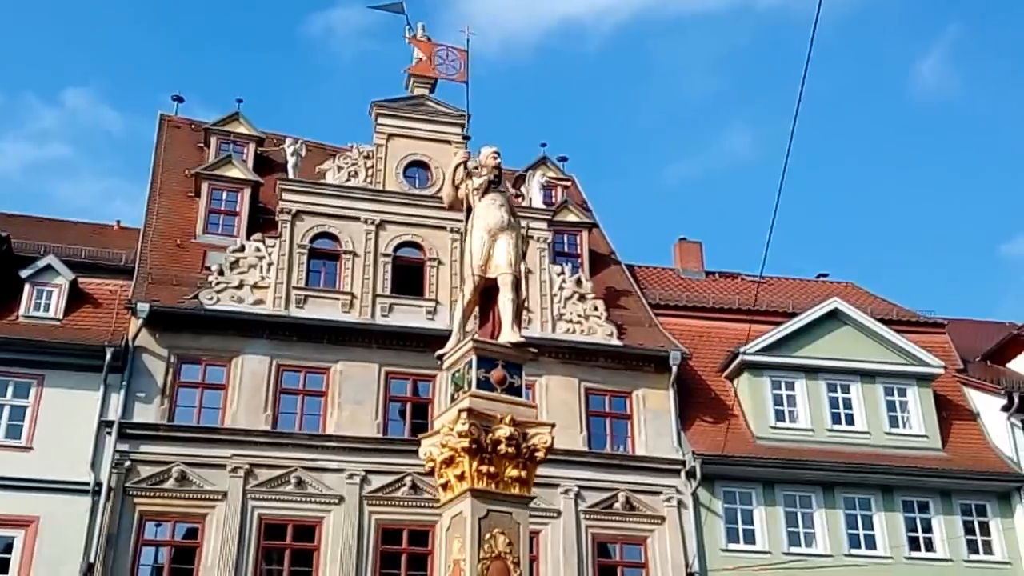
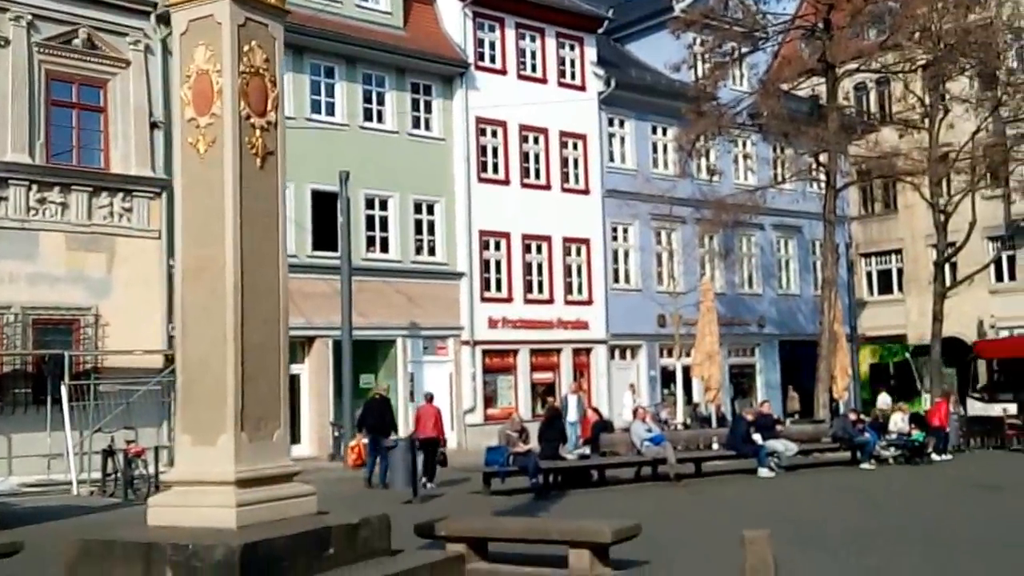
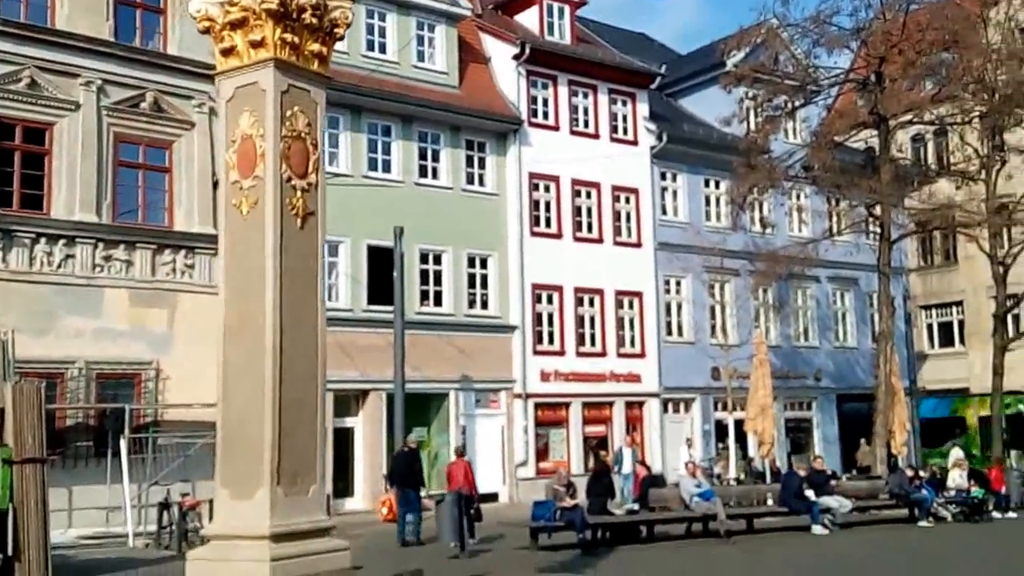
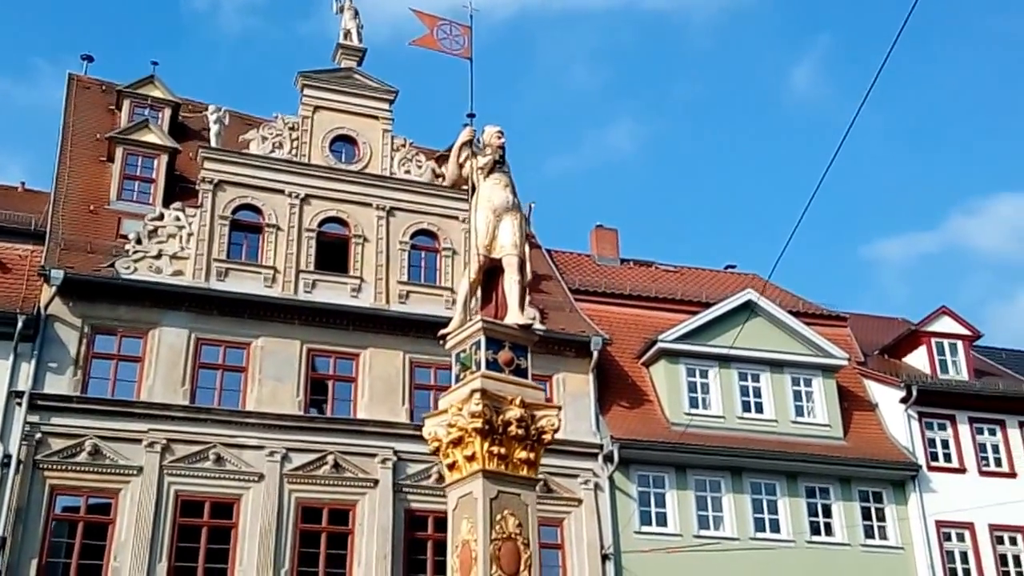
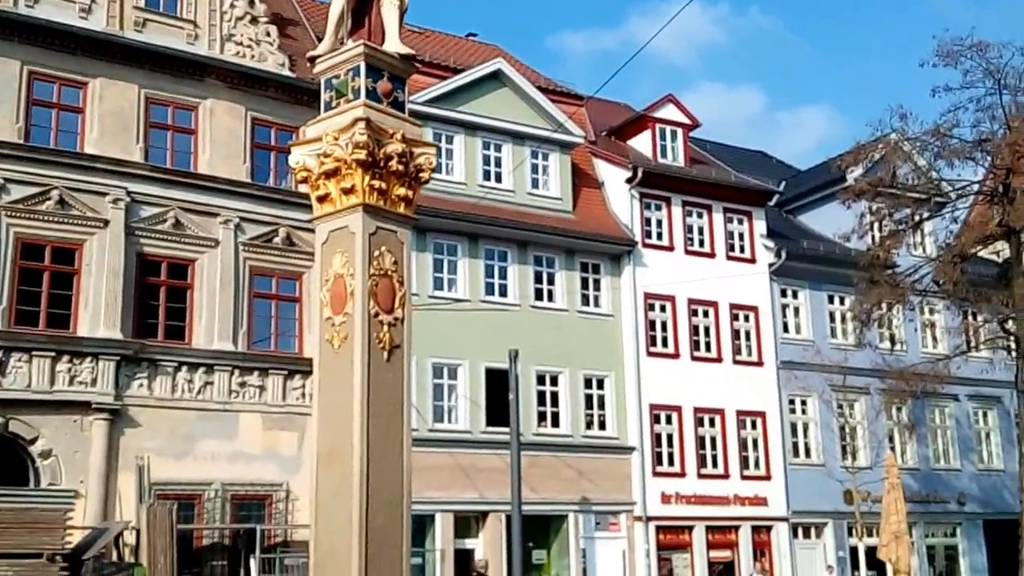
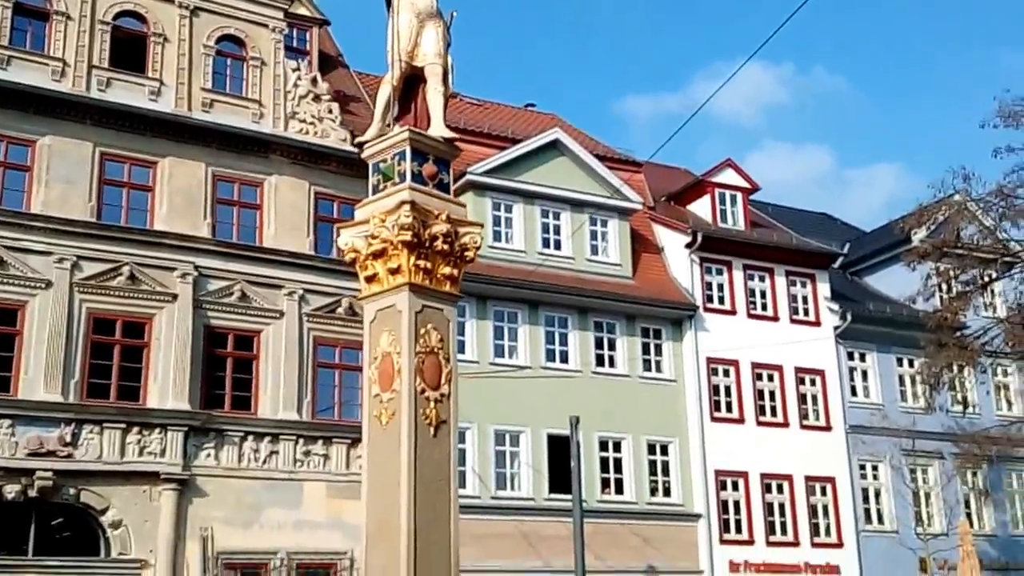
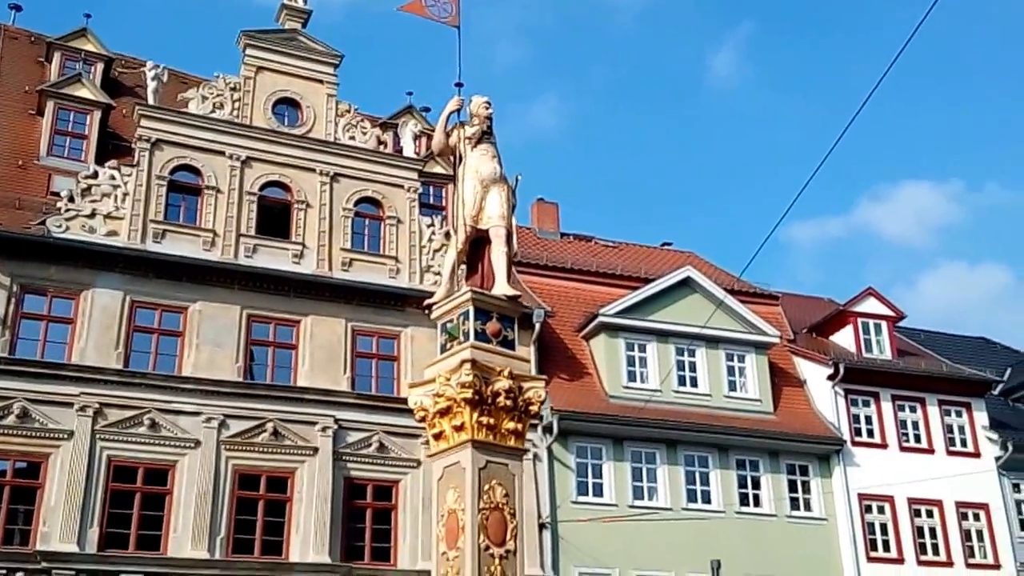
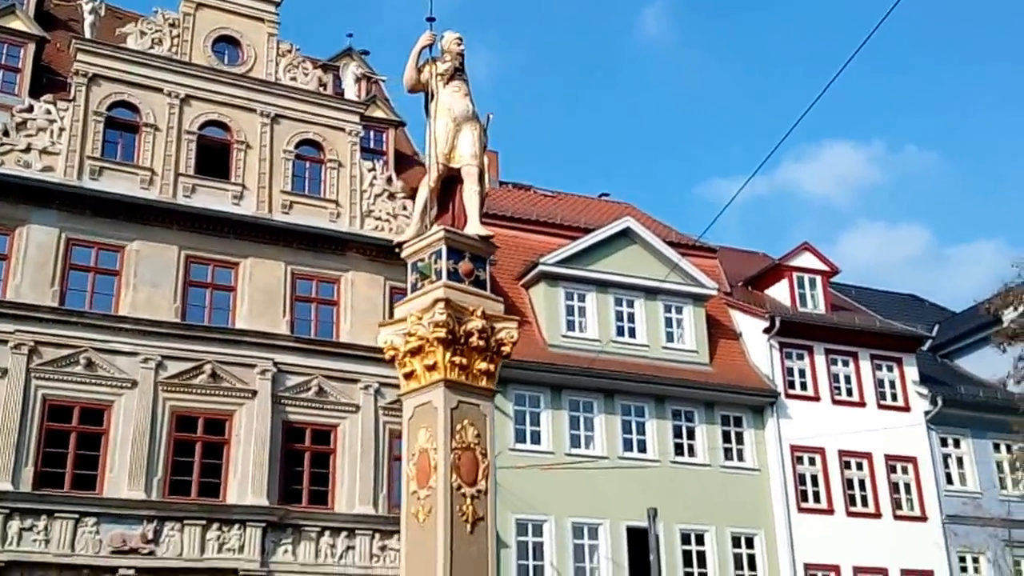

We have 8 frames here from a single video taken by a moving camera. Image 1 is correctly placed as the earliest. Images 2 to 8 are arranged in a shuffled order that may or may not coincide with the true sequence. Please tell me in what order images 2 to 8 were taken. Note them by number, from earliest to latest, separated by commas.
4, 7, 8, 6, 5, 3, 2
